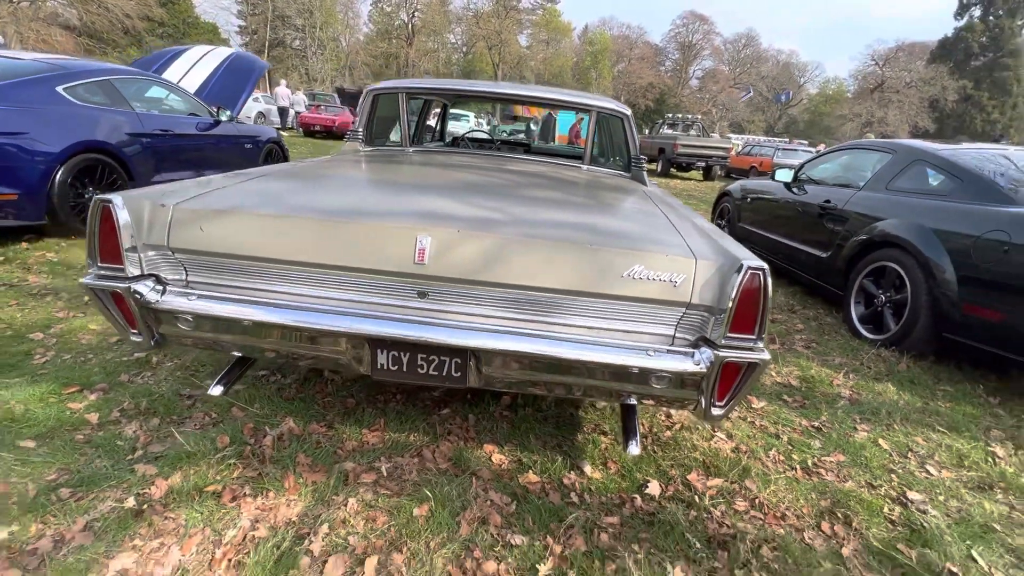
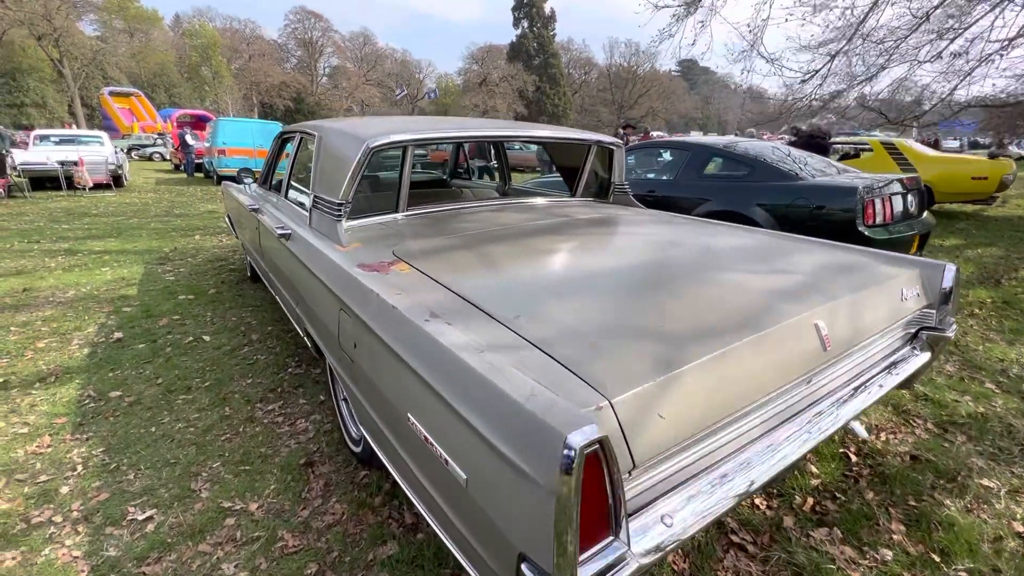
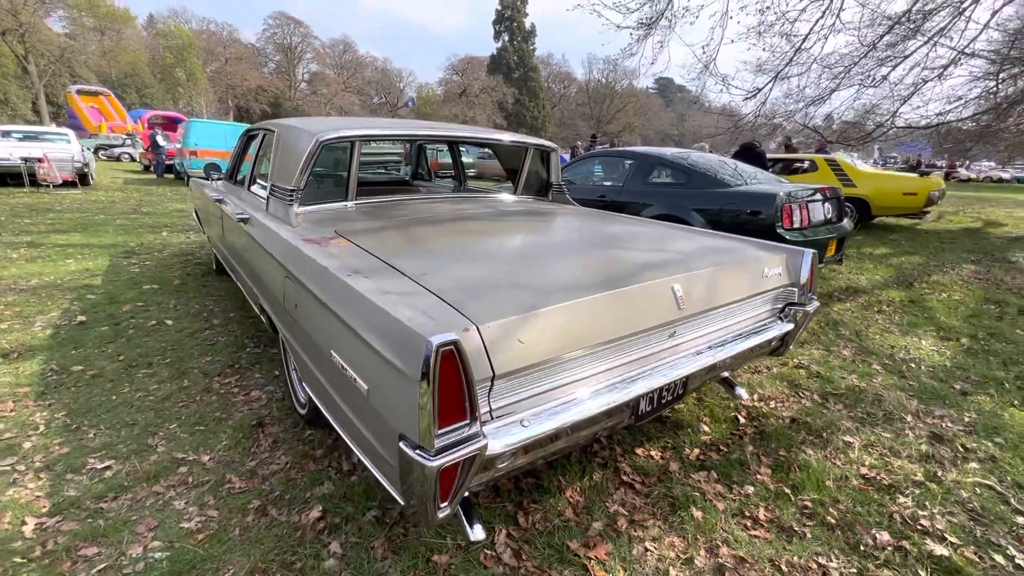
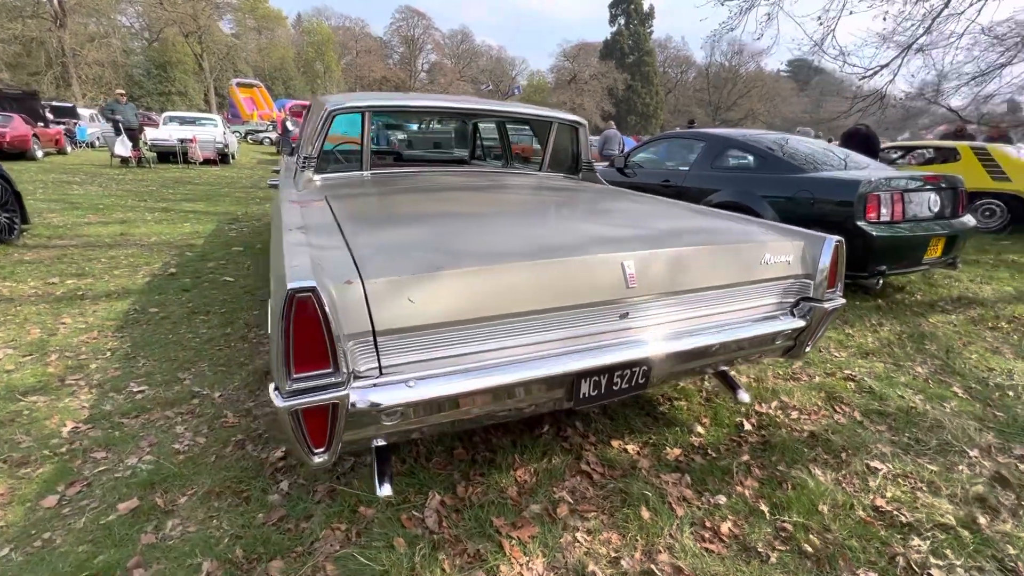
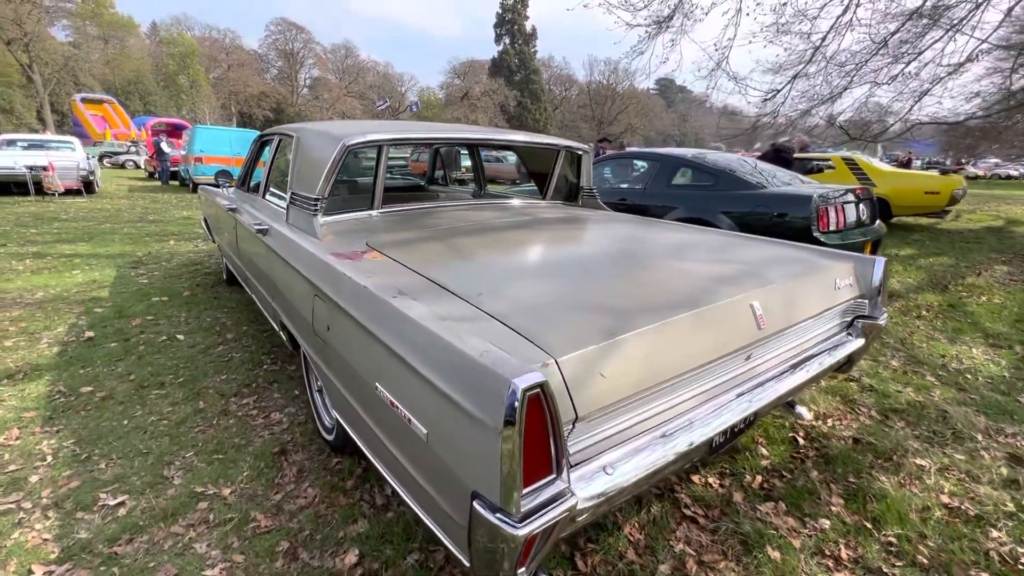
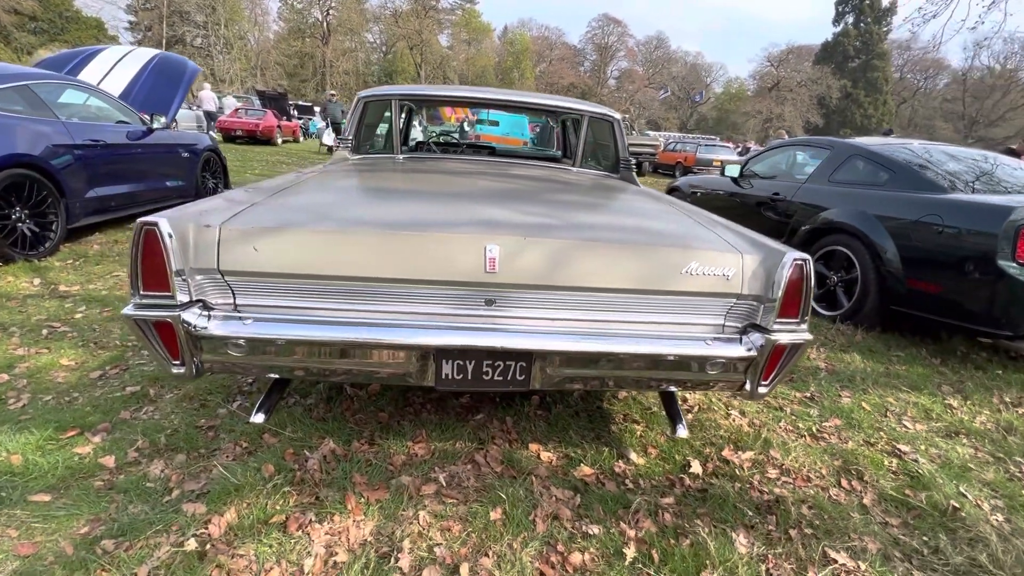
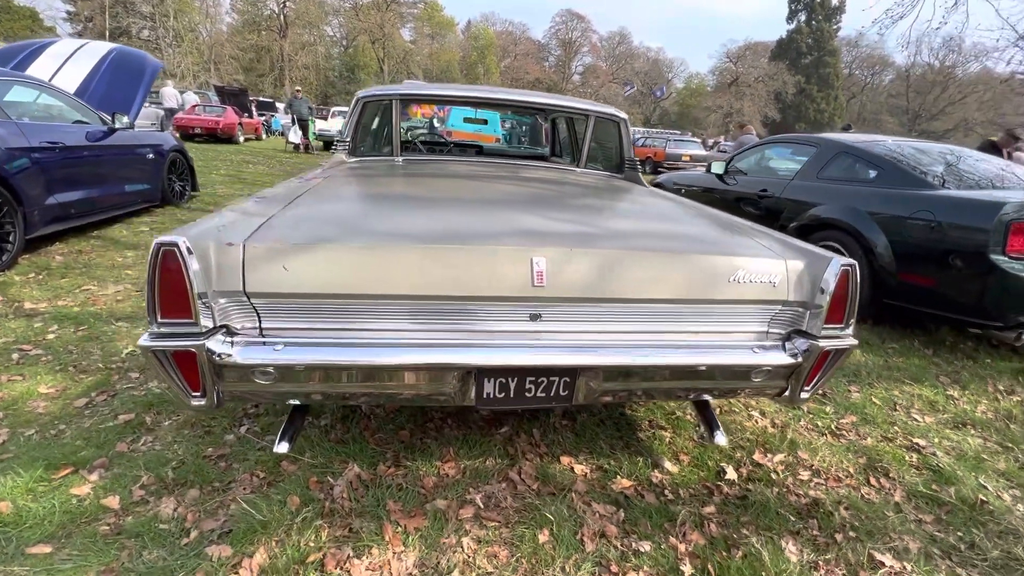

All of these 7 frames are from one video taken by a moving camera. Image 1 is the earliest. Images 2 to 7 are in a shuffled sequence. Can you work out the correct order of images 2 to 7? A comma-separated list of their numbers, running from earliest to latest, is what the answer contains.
6, 7, 4, 3, 5, 2
